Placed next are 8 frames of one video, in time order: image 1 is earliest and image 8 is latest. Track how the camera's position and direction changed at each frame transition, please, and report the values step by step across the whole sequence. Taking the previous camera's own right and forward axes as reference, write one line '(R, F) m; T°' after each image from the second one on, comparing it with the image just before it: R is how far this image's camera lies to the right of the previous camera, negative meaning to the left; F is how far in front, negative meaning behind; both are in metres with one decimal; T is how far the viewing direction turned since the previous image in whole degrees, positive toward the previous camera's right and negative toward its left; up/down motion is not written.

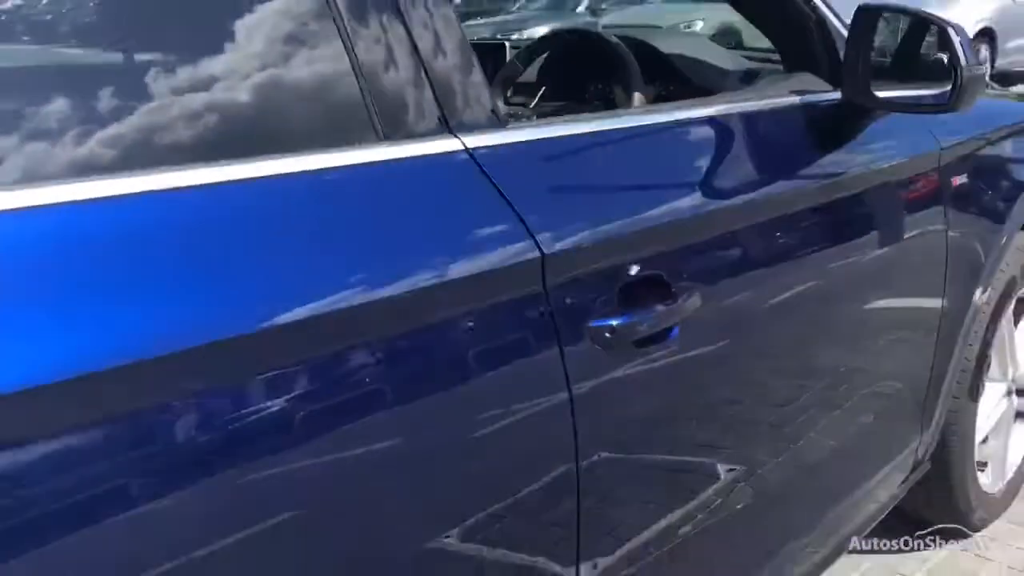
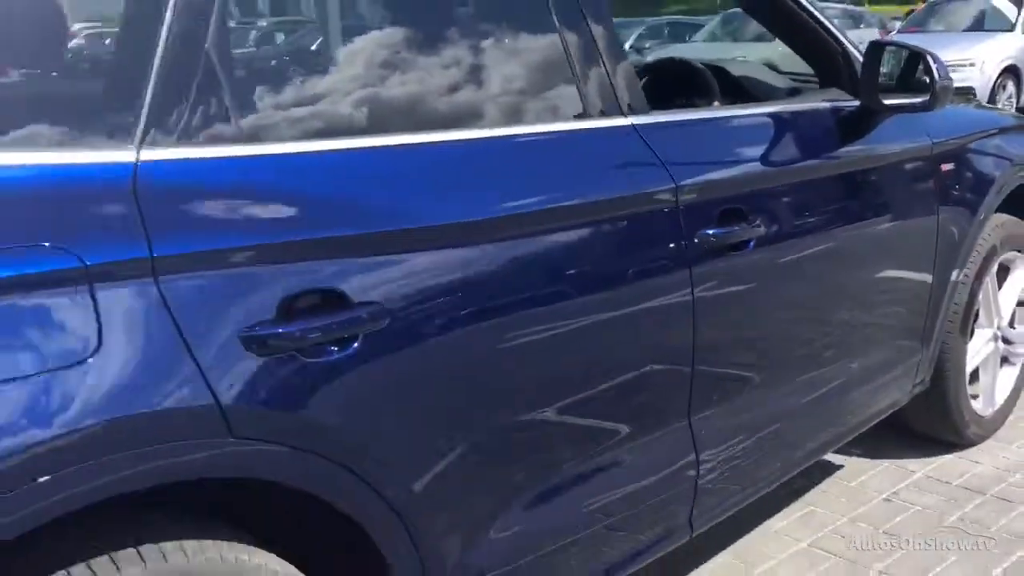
(-0.5, -0.9) m; +1°
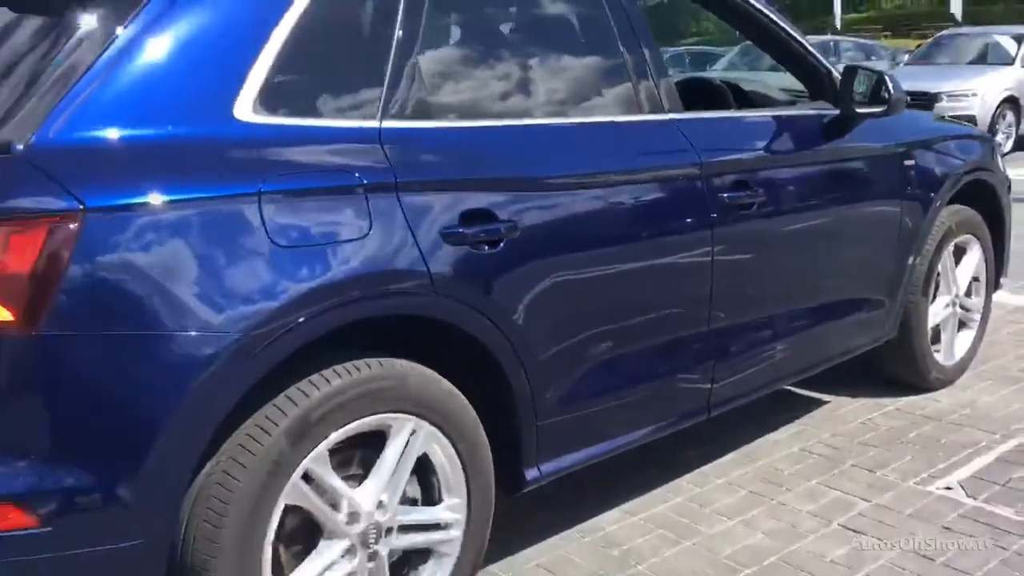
(-0.2, -1.1) m; -1°
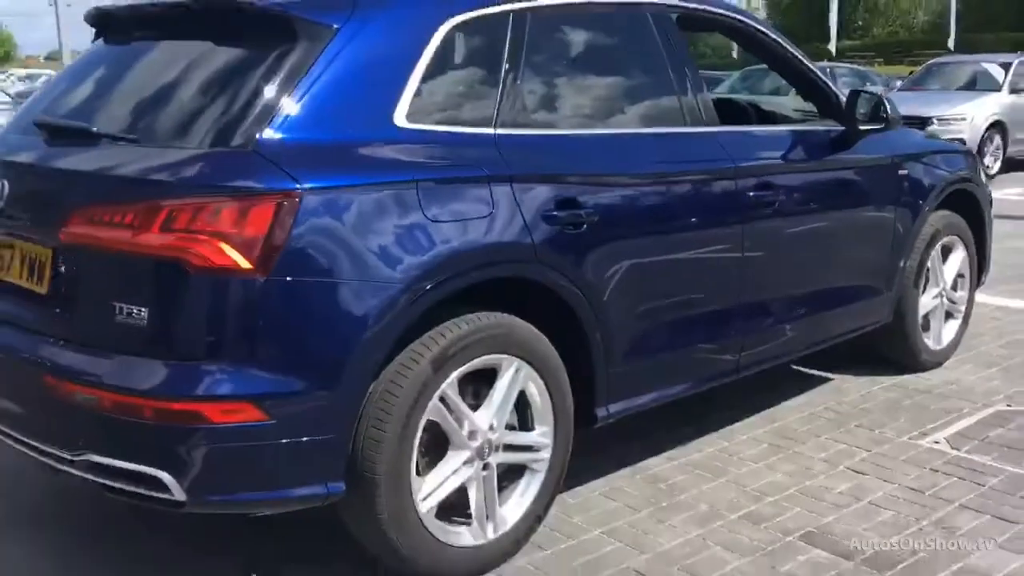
(-0.3, -0.8) m; 0°
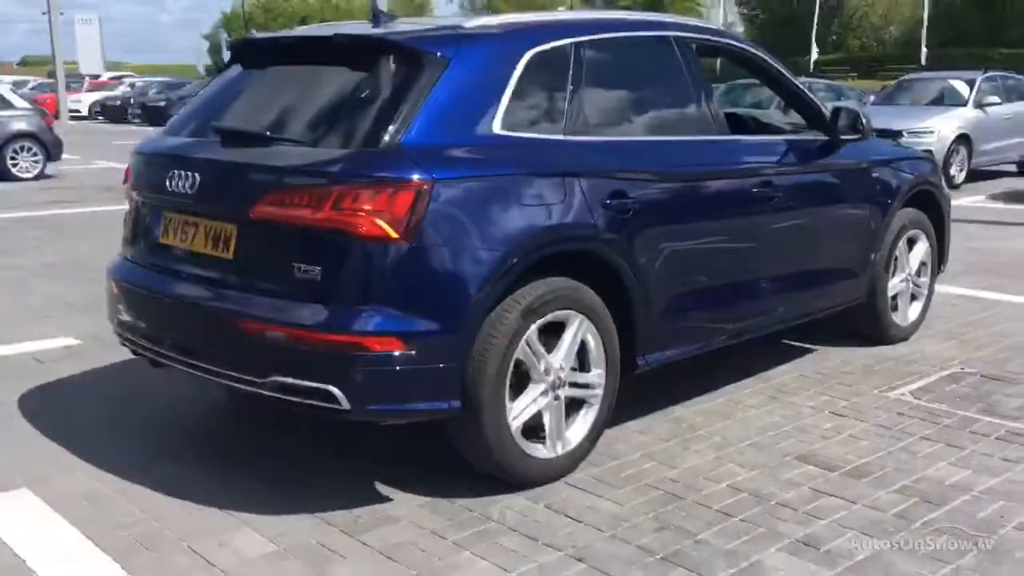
(-0.4, -1.0) m; +1°
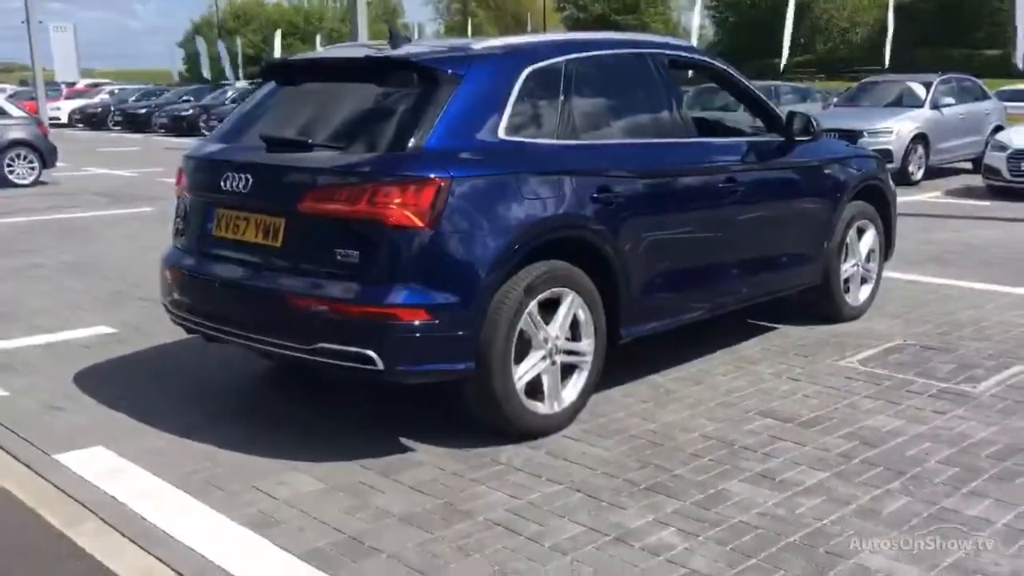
(-0.1, -0.8) m; +1°
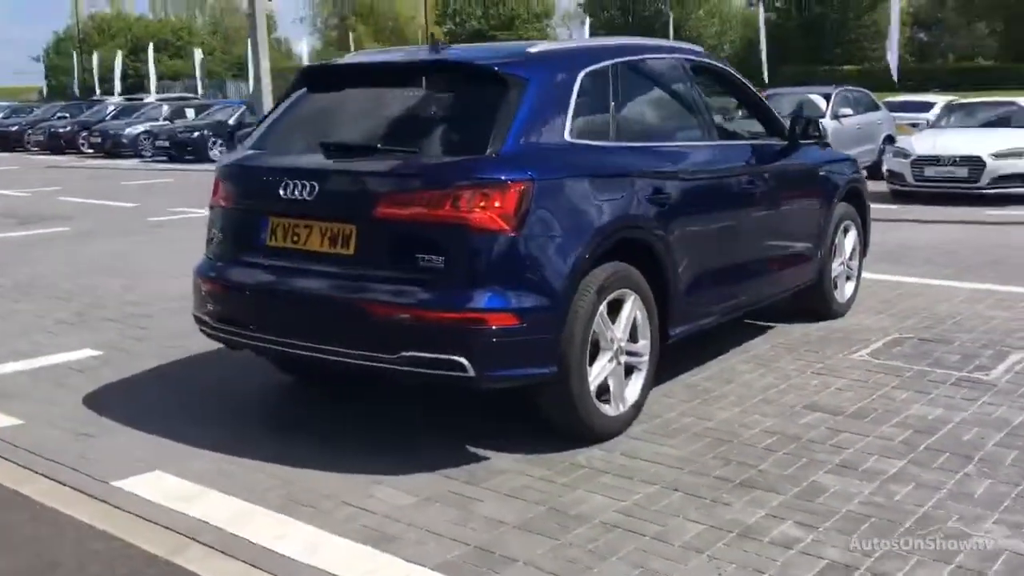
(-1.0, +0.1) m; +7°
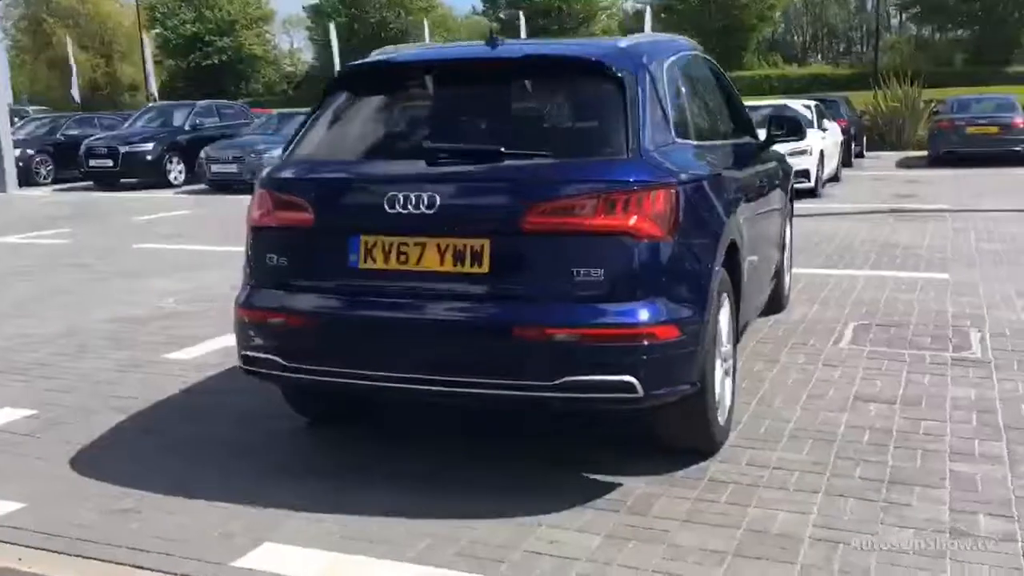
(-1.8, +0.7) m; +16°
